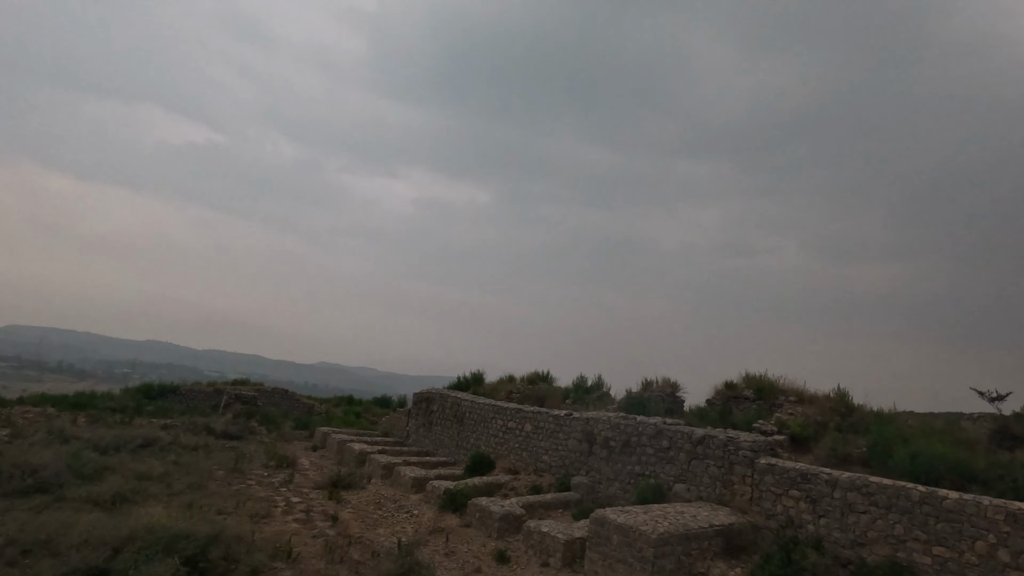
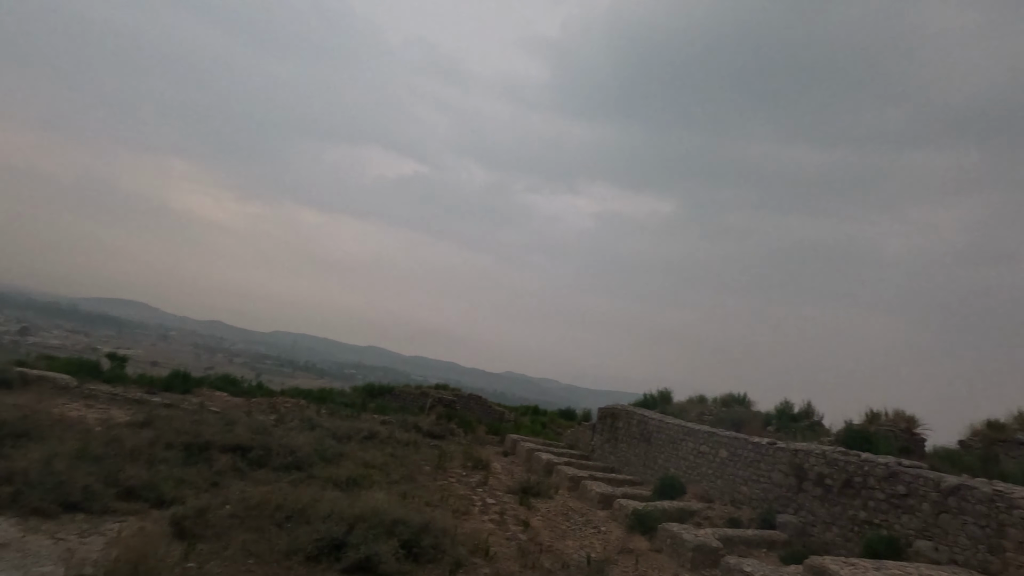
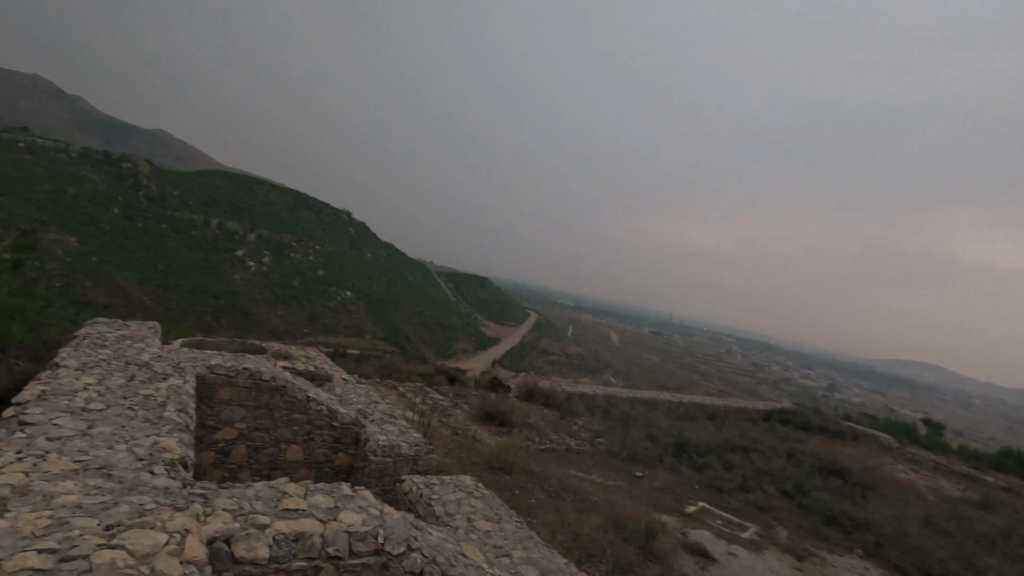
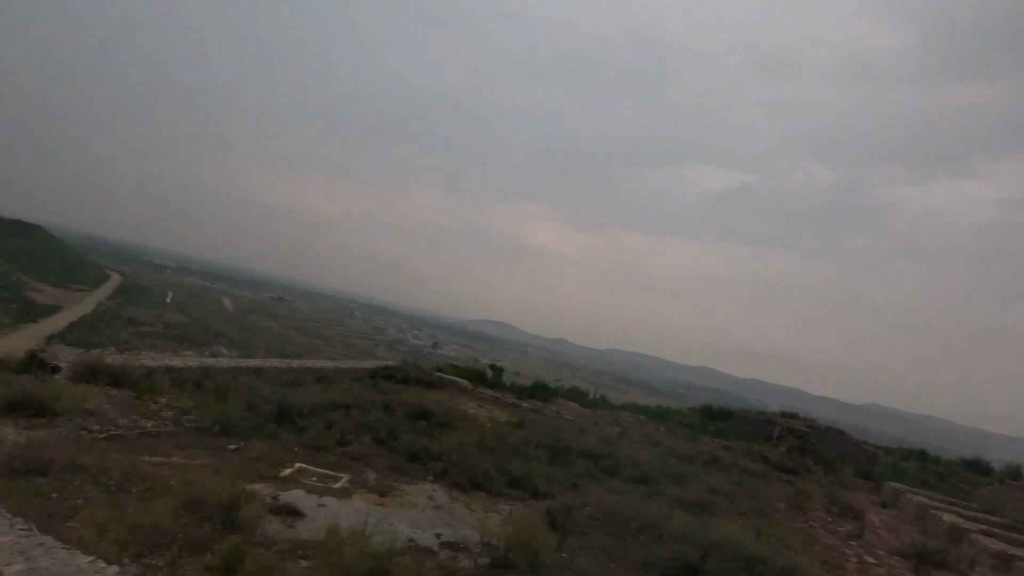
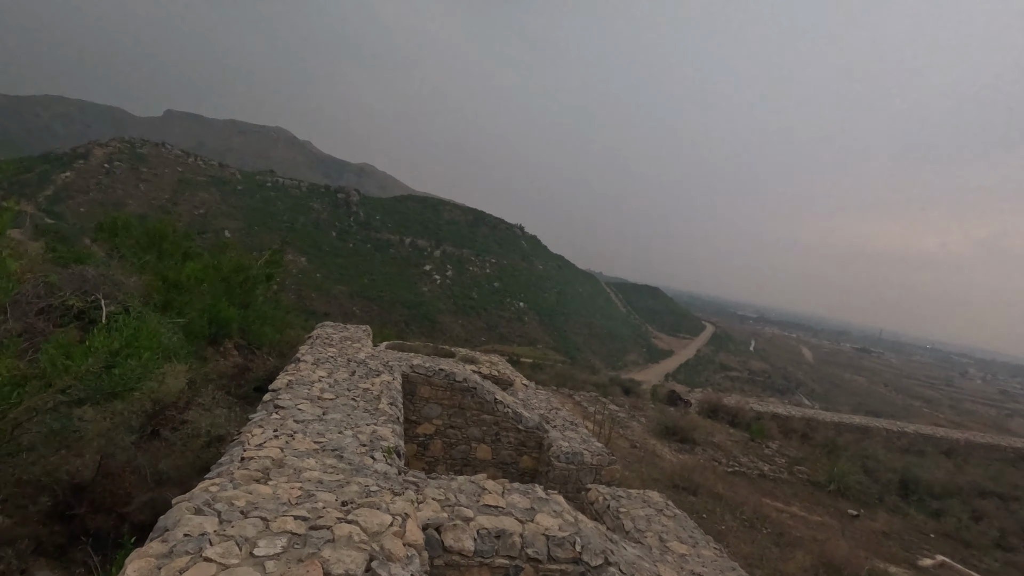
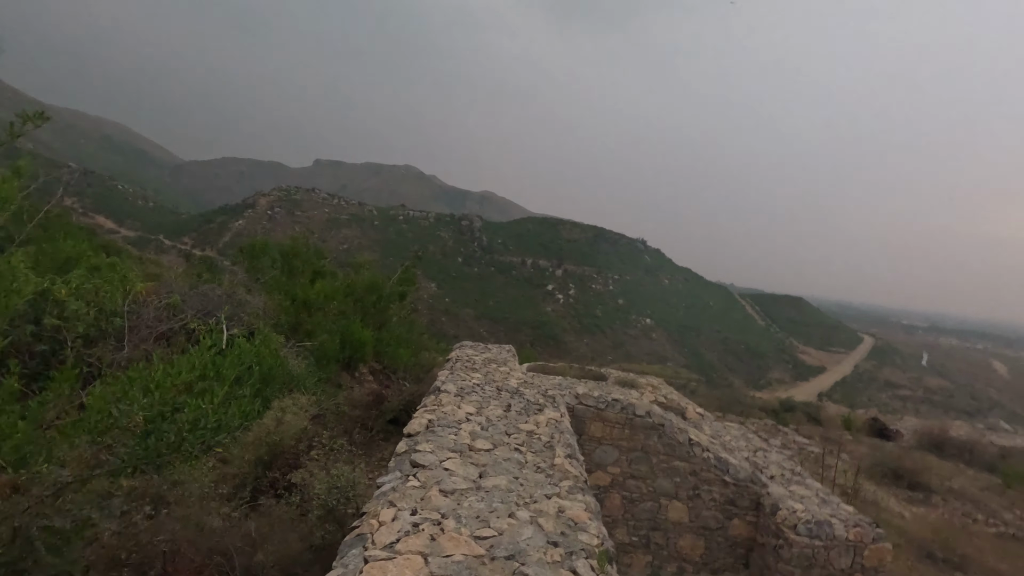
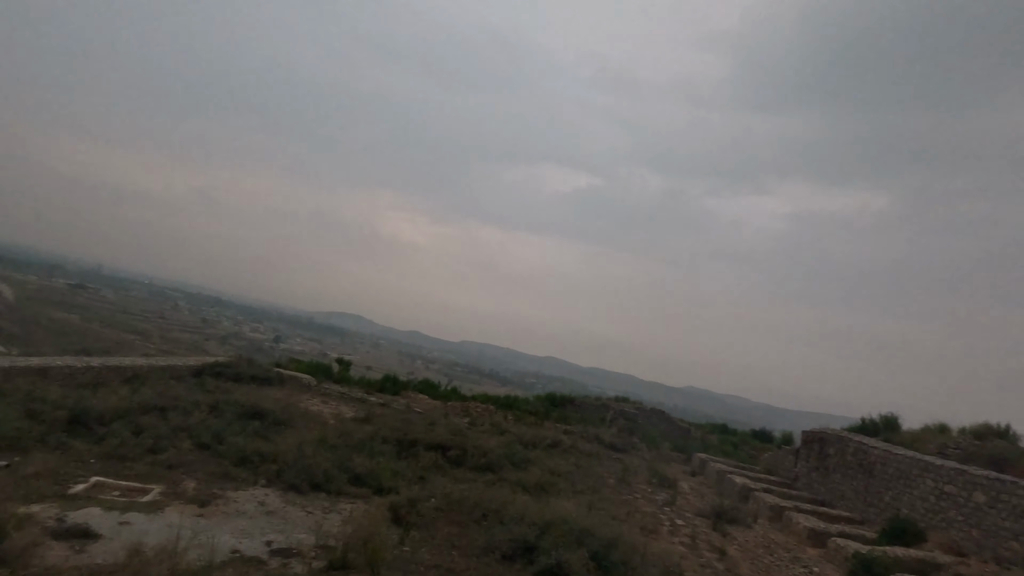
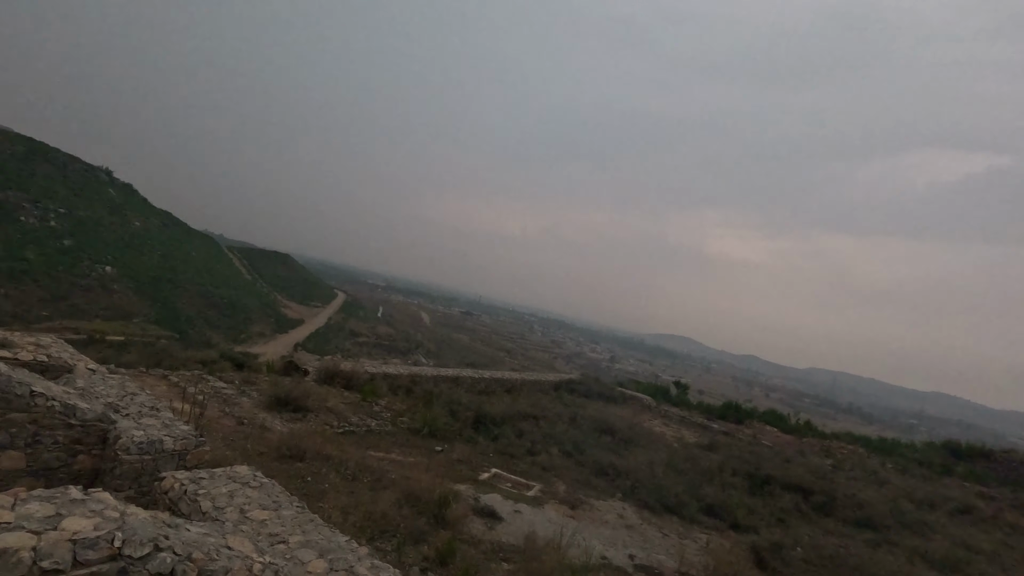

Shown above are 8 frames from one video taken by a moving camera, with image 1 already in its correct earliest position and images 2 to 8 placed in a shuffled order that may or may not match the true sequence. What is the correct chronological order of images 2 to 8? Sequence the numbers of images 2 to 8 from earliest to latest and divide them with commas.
2, 7, 4, 8, 3, 5, 6
